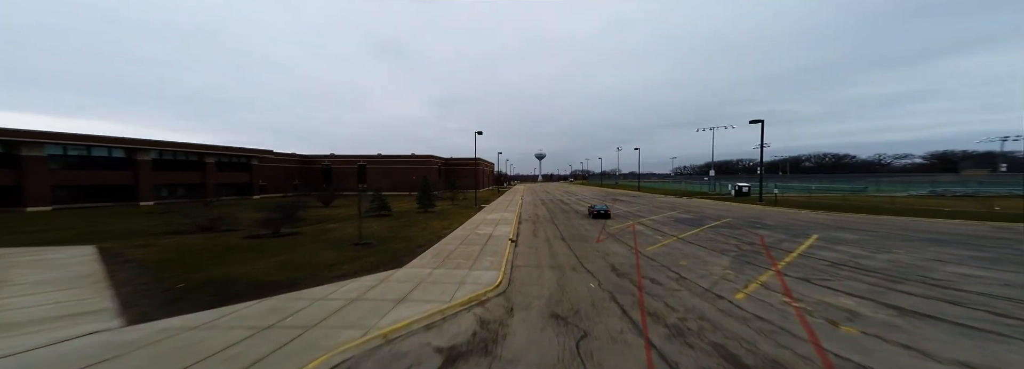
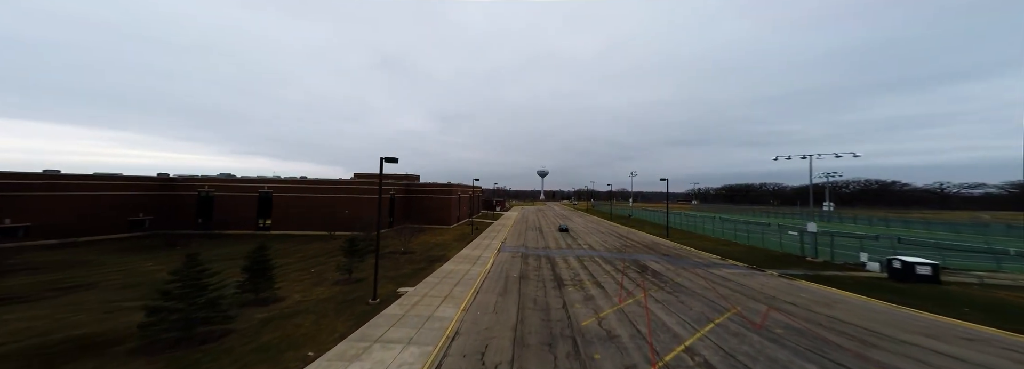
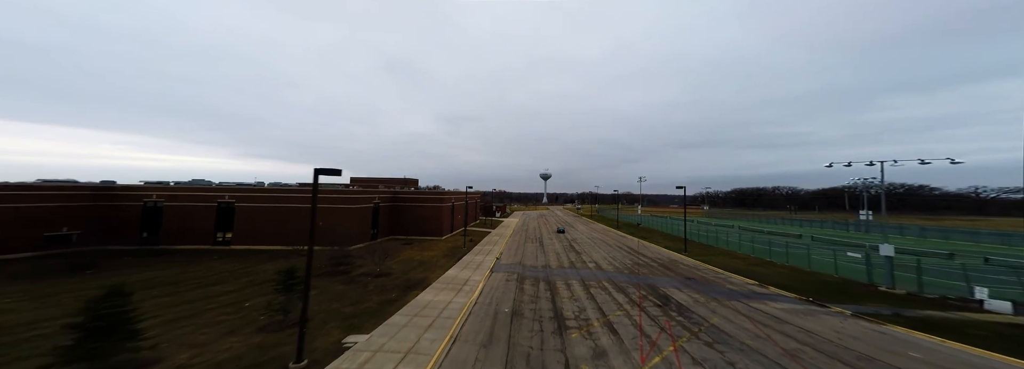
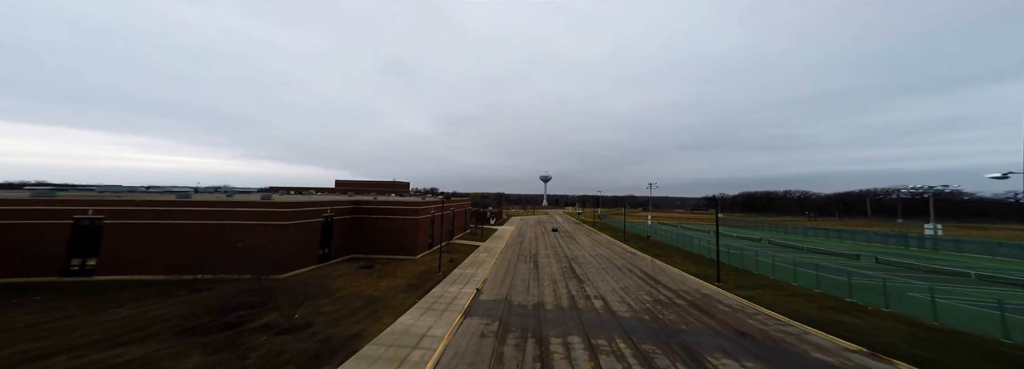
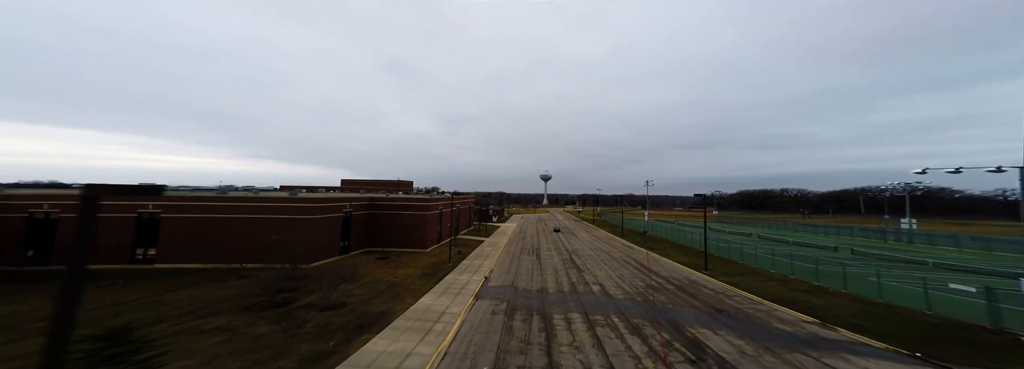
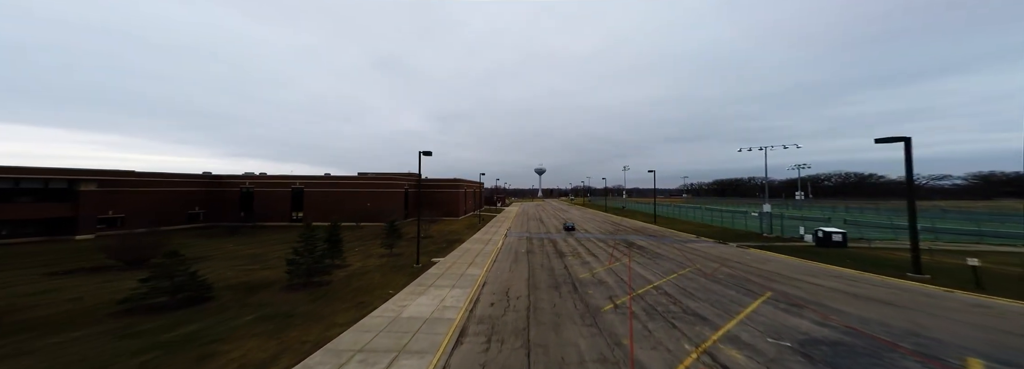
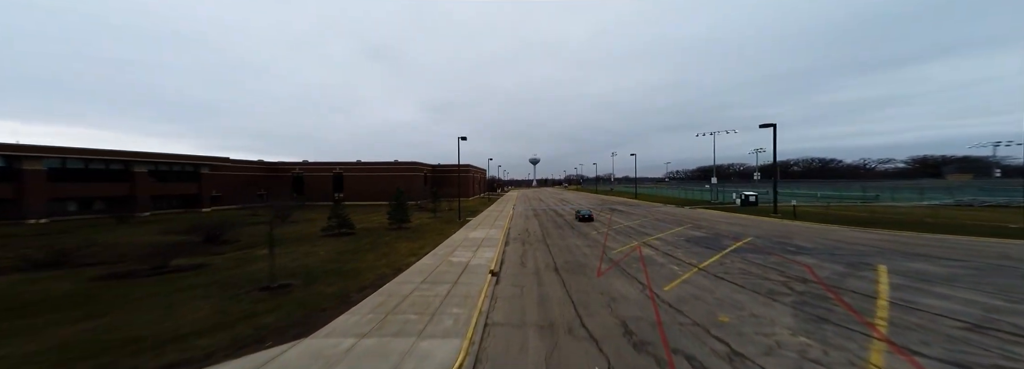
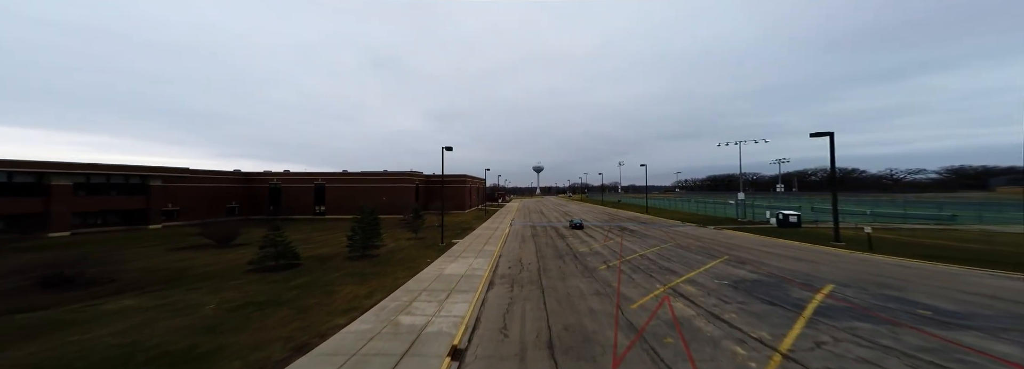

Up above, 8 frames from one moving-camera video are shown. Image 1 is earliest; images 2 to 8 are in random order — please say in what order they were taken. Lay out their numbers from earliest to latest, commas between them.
7, 8, 6, 2, 3, 5, 4
